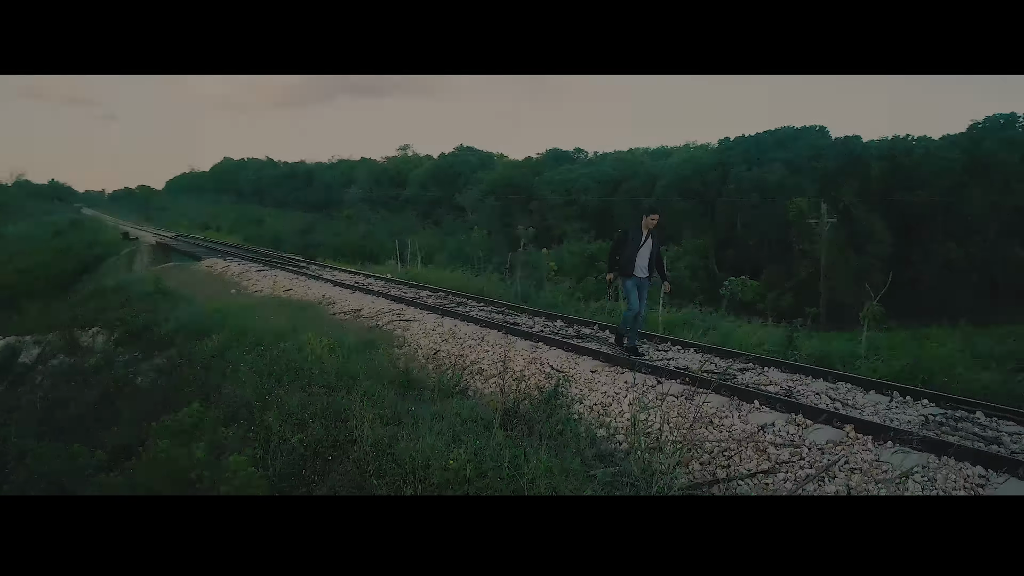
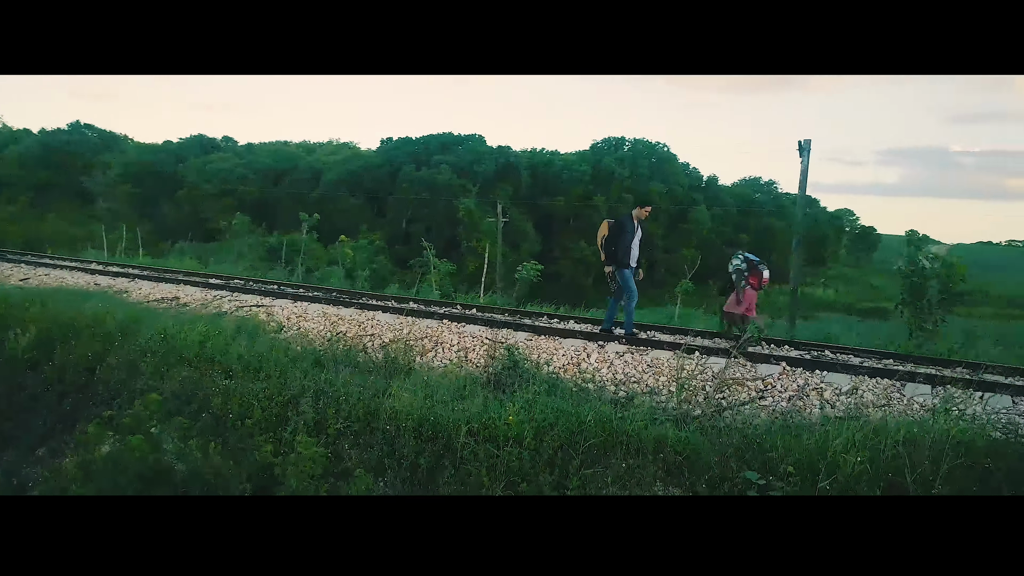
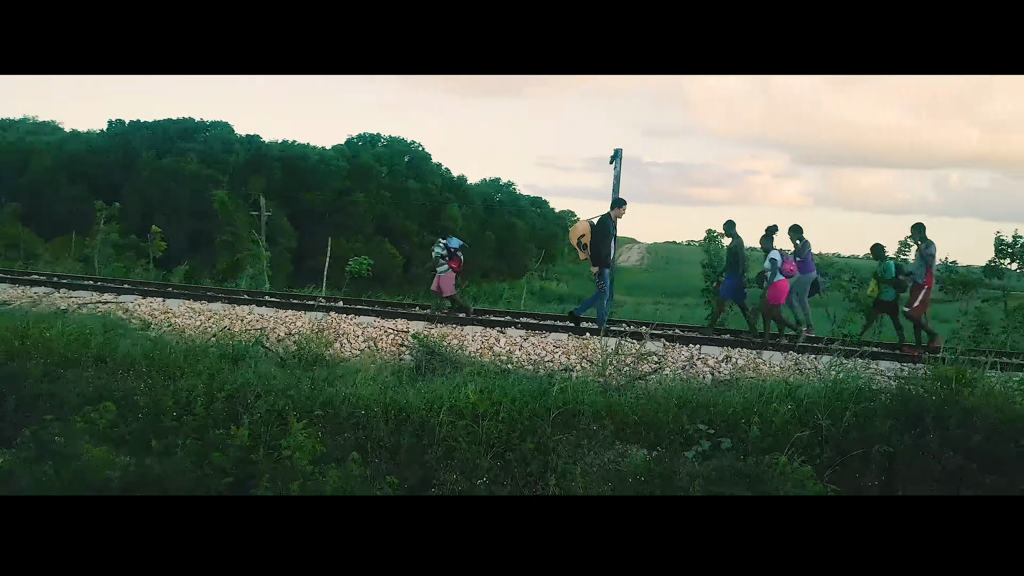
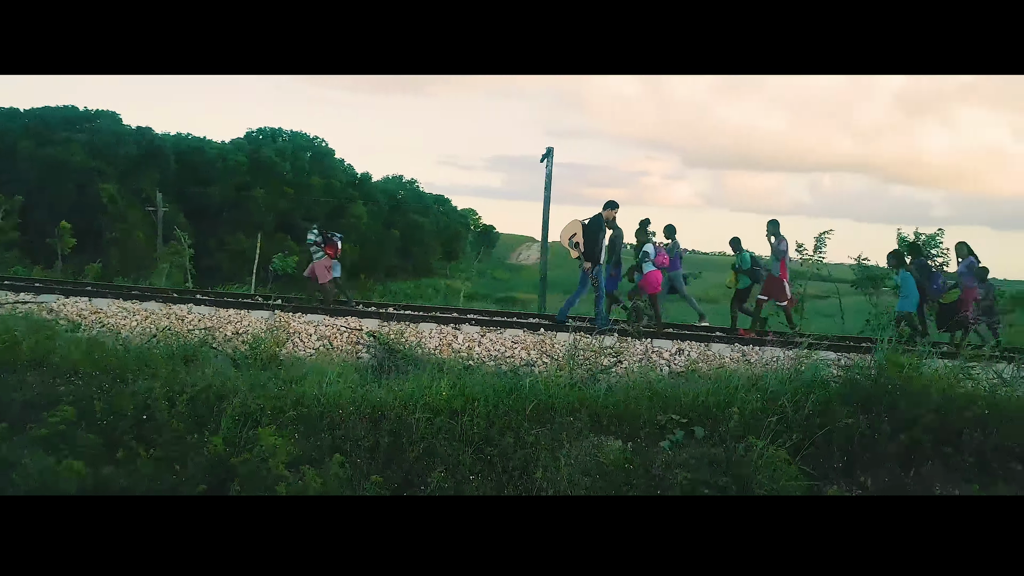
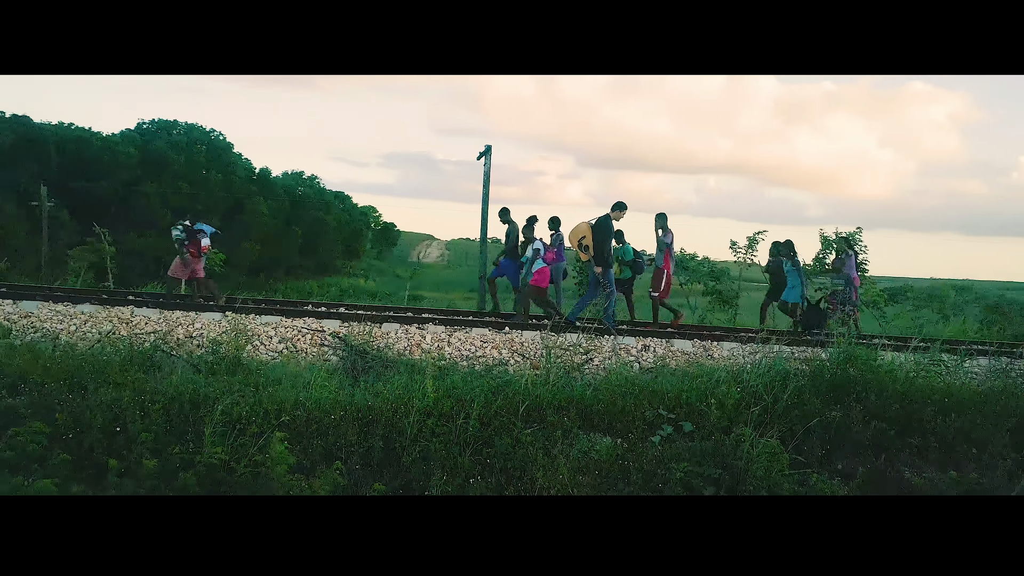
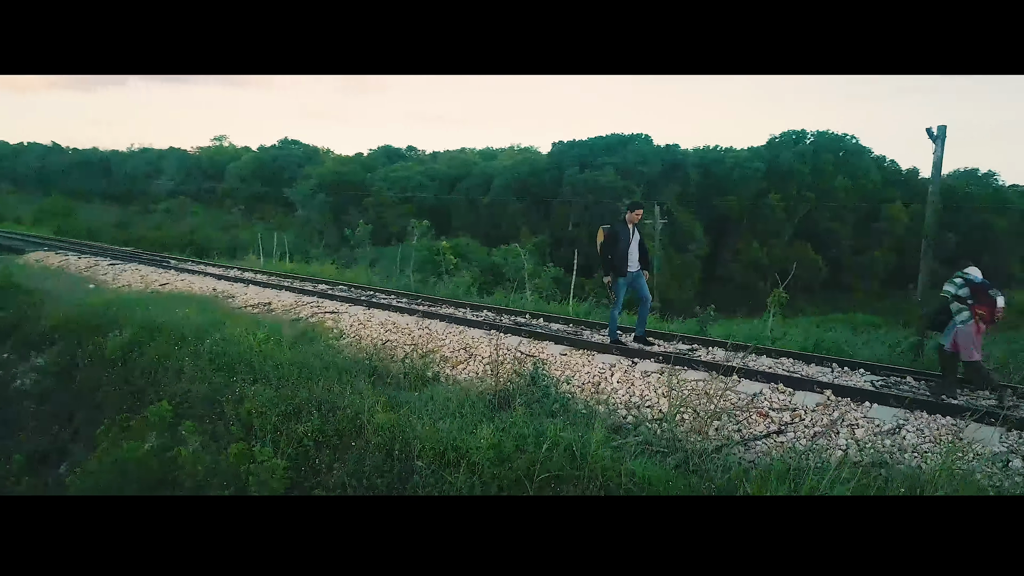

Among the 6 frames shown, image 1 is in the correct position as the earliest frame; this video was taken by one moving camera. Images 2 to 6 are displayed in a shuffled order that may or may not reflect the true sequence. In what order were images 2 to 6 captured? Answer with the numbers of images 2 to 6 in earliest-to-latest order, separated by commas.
6, 2, 3, 4, 5
